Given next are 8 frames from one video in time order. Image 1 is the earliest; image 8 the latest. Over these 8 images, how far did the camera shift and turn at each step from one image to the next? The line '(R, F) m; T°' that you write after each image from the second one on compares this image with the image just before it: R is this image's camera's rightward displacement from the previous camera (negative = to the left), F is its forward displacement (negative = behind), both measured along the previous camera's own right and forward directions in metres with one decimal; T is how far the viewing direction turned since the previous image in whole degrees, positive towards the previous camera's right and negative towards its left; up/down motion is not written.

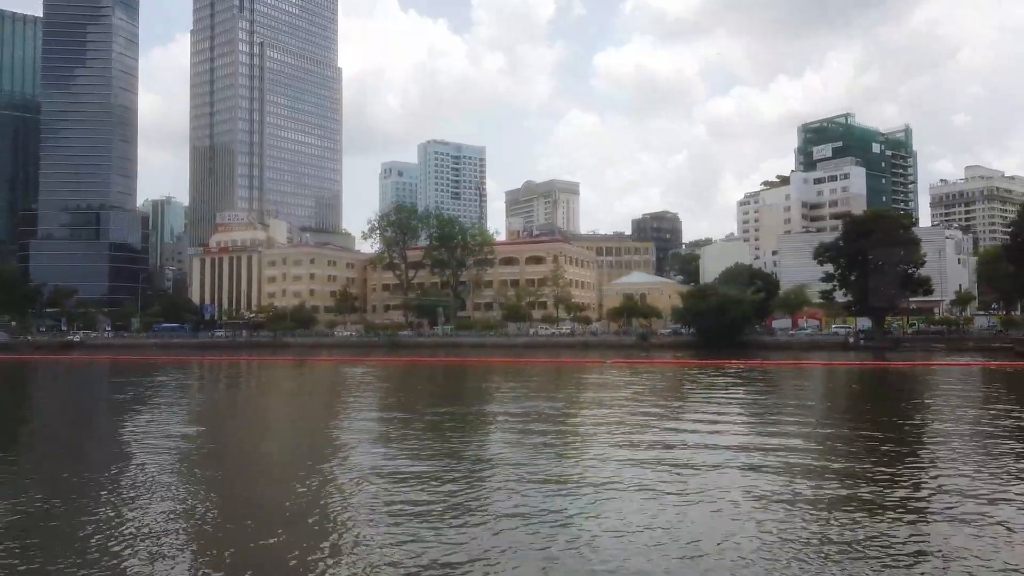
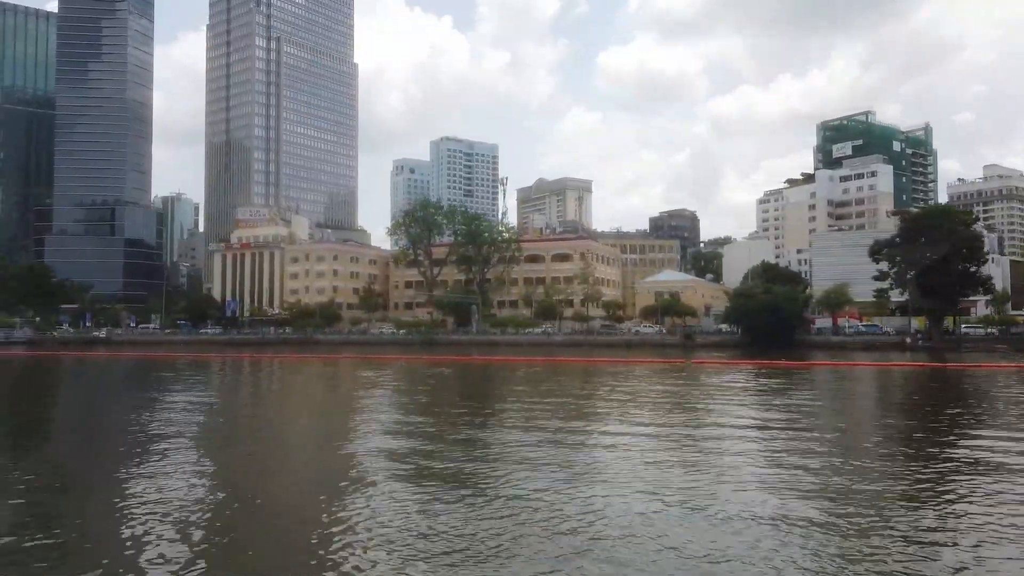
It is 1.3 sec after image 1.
(-2.8, +1.3) m; 0°
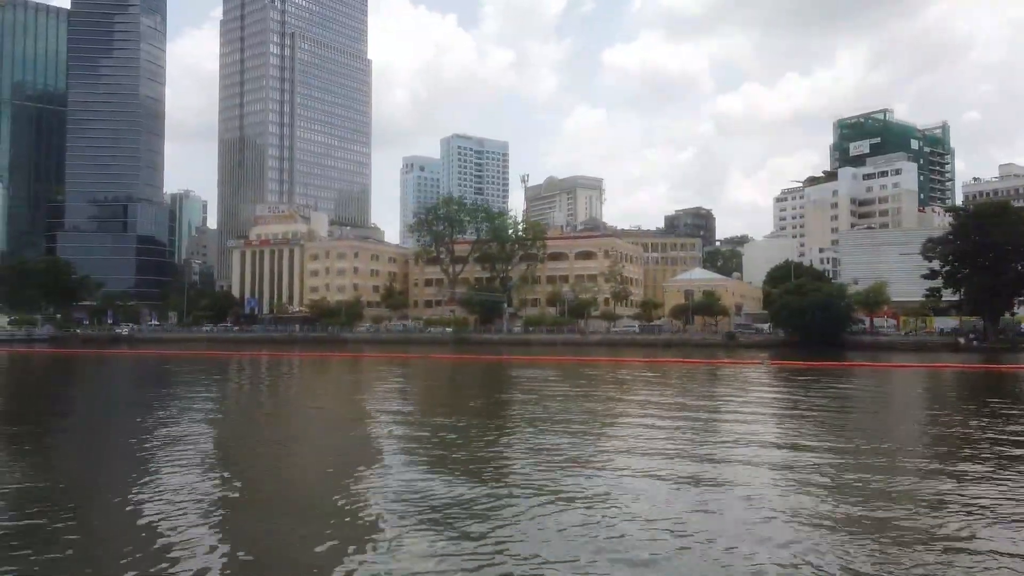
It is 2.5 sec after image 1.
(-2.5, +1.2) m; 0°
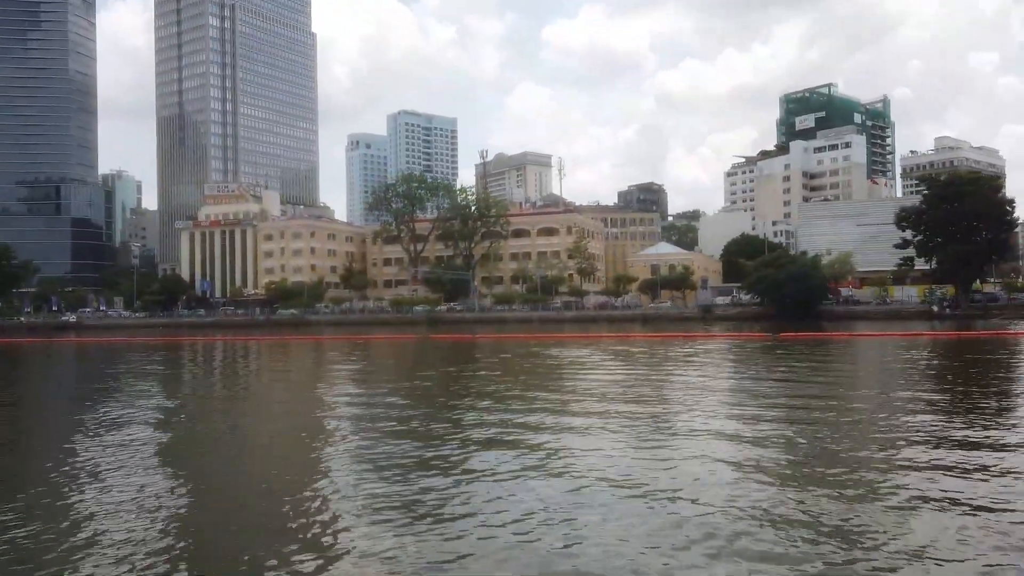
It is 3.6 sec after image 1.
(-2.2, +1.3) m; +4°
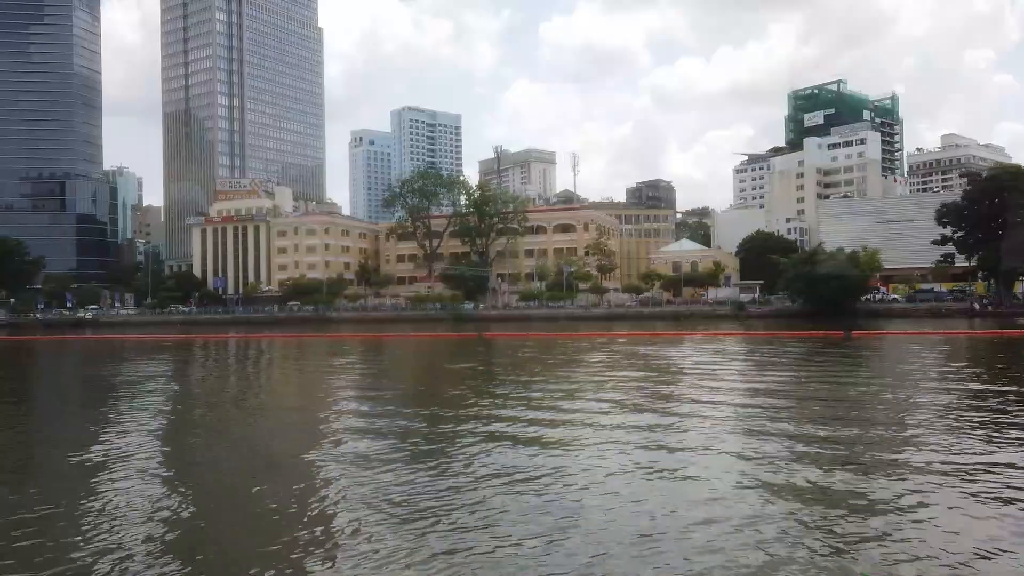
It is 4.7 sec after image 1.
(-2.3, +1.0) m; 0°
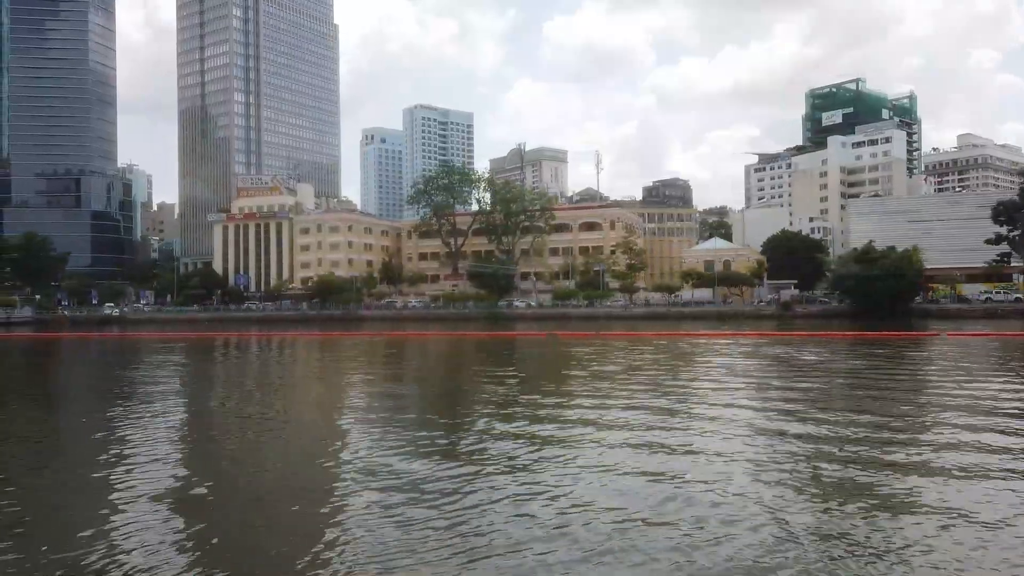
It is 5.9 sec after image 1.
(-2.6, +1.1) m; 0°
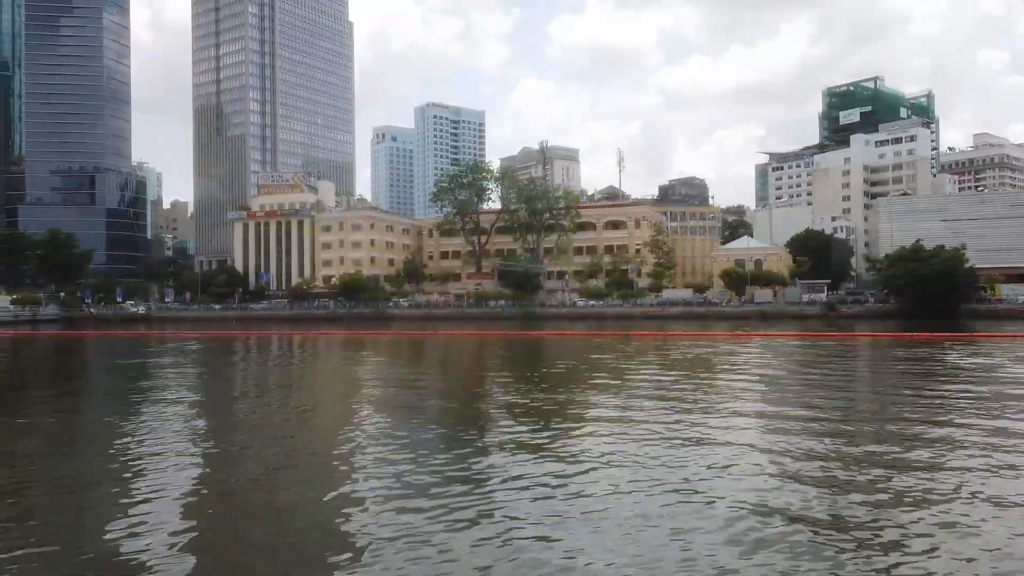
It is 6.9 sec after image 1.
(-2.4, +1.0) m; 0°
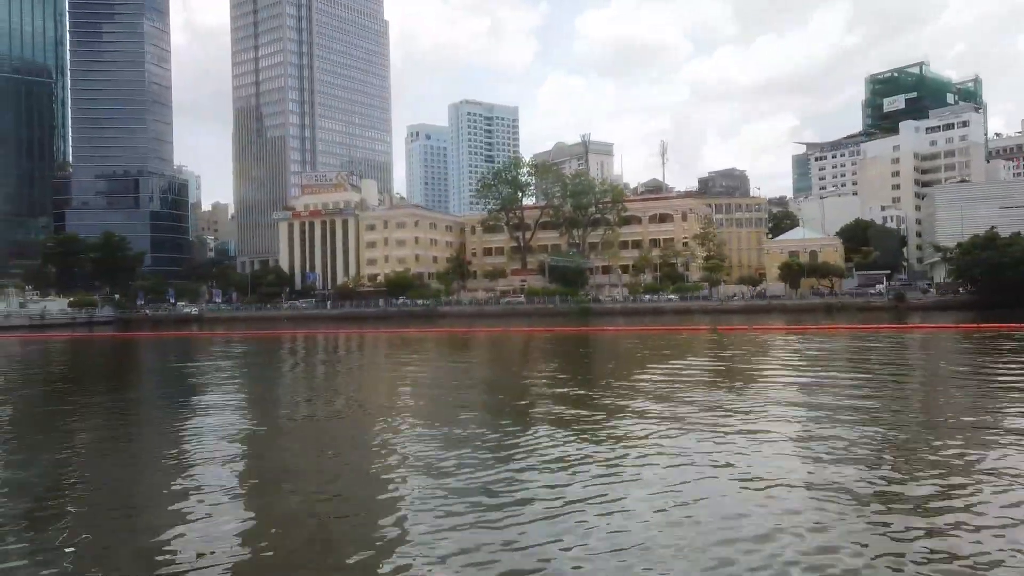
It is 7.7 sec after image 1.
(-1.7, +0.7) m; -2°
